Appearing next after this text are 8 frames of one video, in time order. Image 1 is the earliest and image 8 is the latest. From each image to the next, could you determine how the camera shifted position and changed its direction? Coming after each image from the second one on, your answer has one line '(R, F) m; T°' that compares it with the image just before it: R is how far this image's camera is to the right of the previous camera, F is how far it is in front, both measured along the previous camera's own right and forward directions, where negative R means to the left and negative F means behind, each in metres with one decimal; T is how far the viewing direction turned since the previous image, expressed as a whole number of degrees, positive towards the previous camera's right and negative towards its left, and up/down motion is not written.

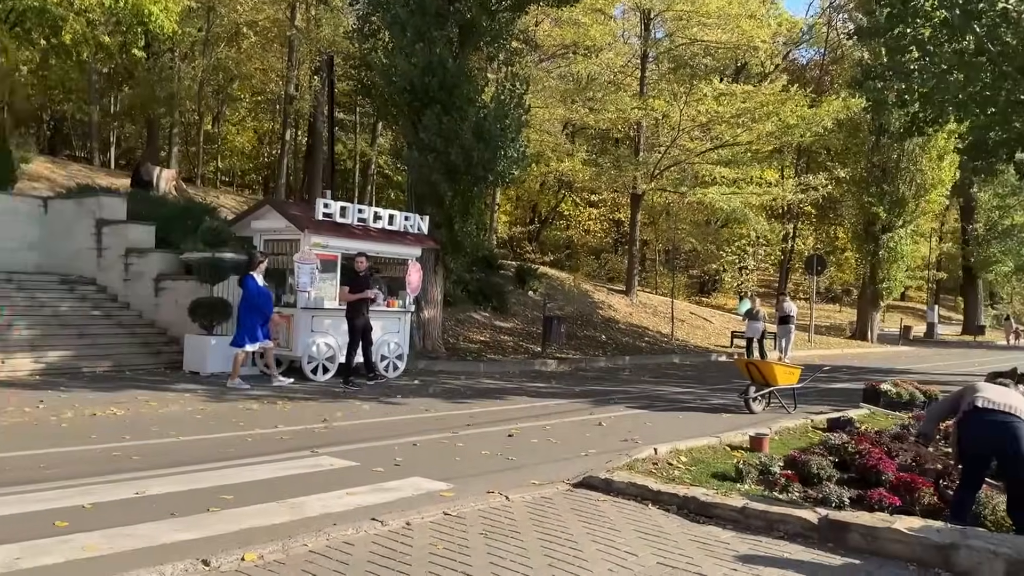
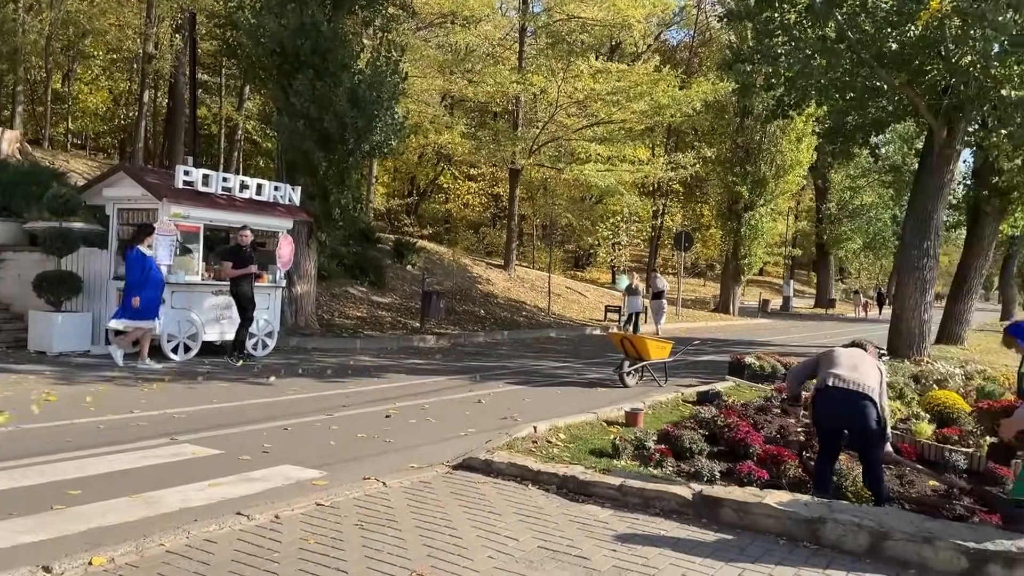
(0.0, +0.2) m; +8°
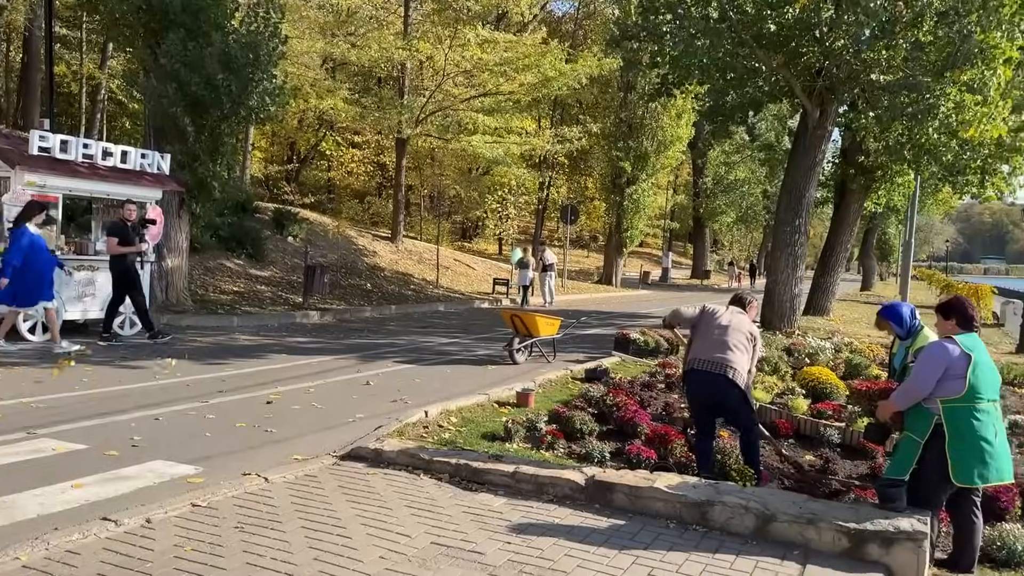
(0.0, +0.2) m; +8°
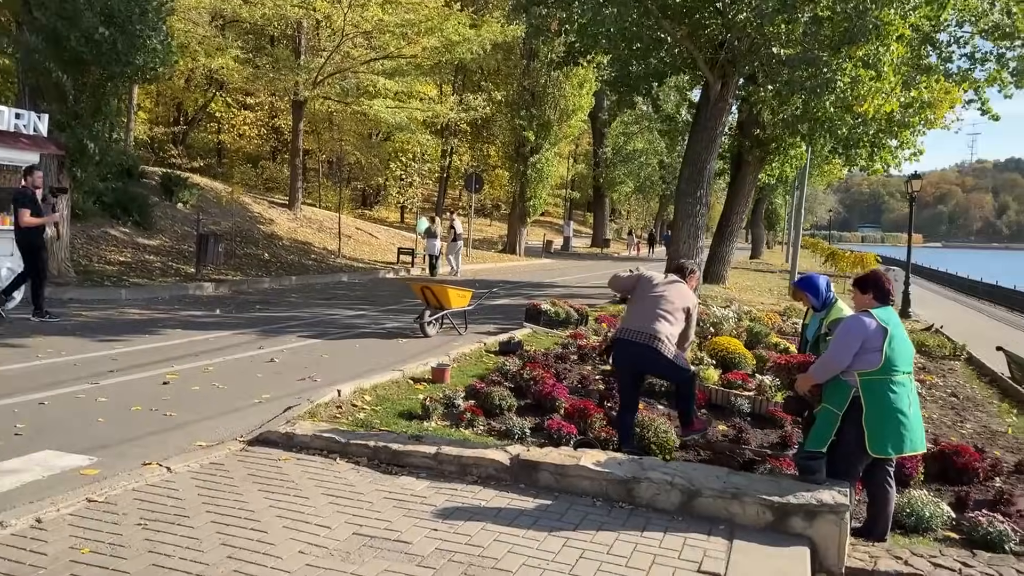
(-0.1, +0.2) m; +7°
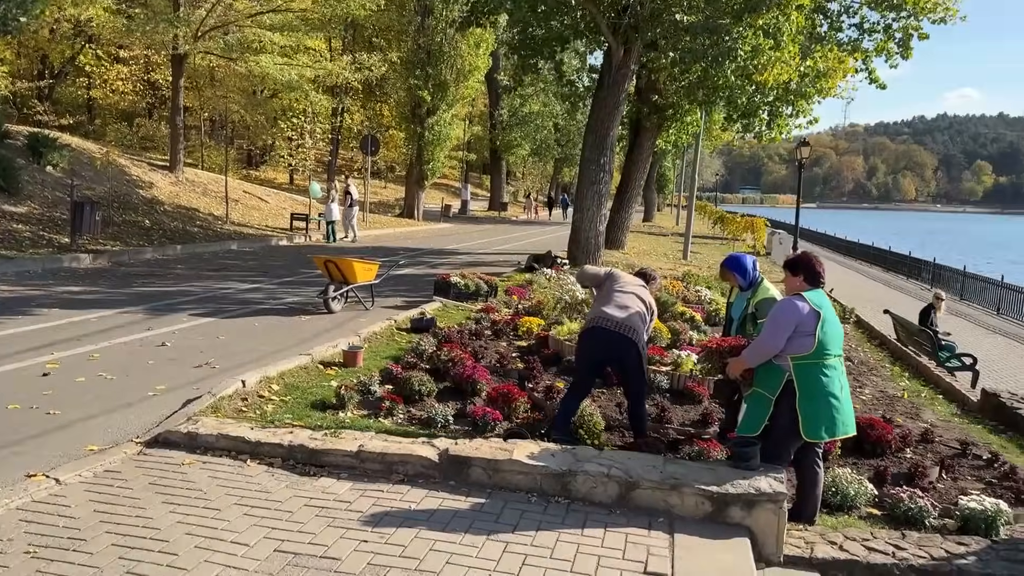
(-0.2, +0.3) m; +7°
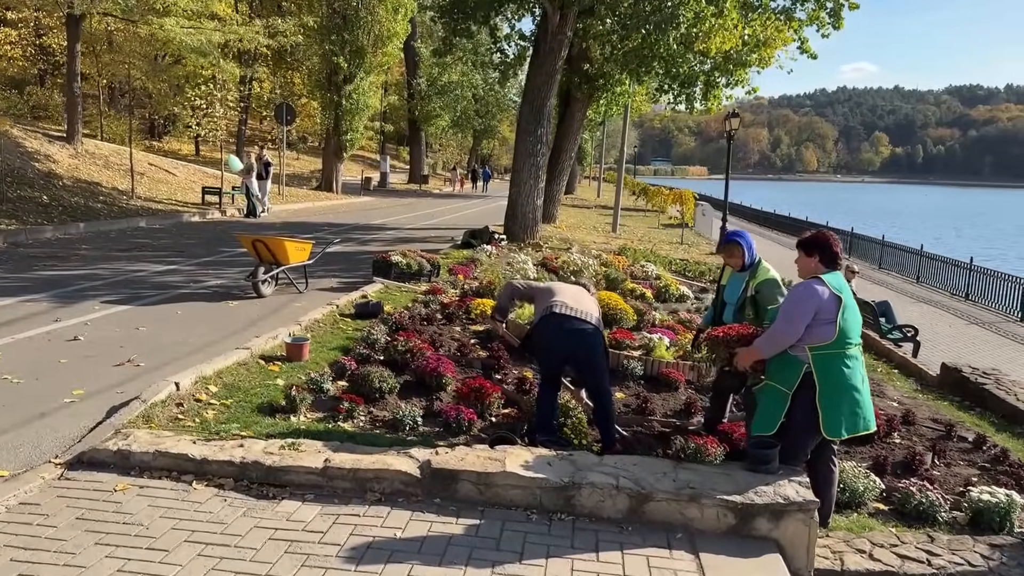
(-0.4, +0.6) m; +6°
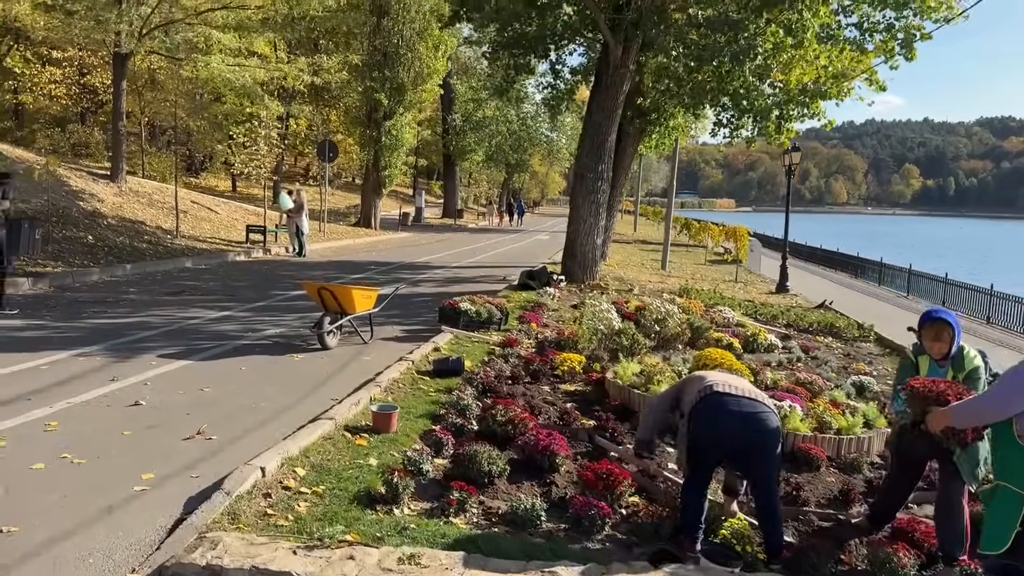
(-0.6, +0.7) m; -2°
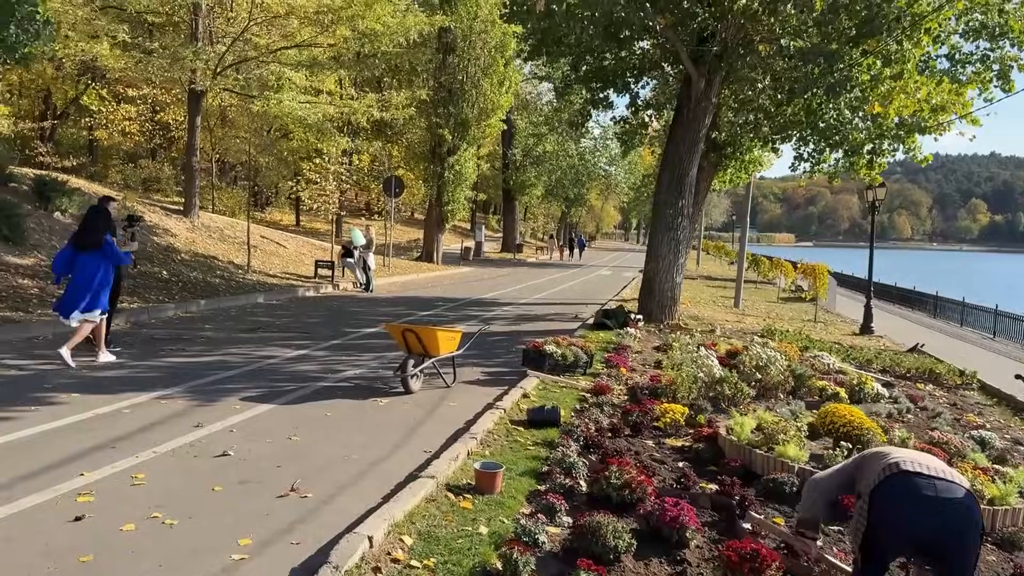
(-0.4, +0.4) m; -4°
